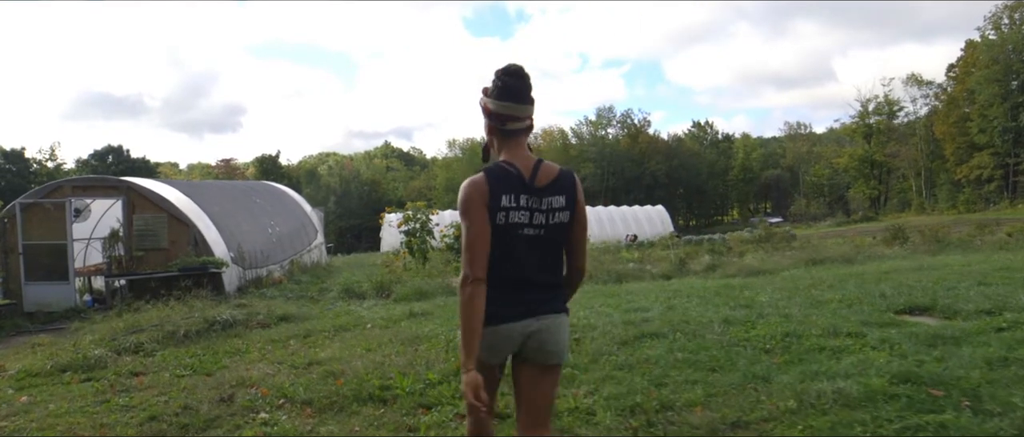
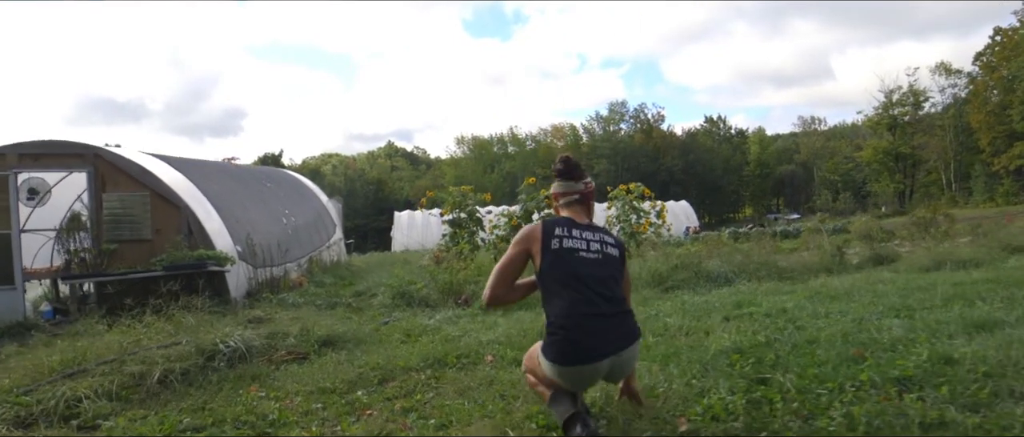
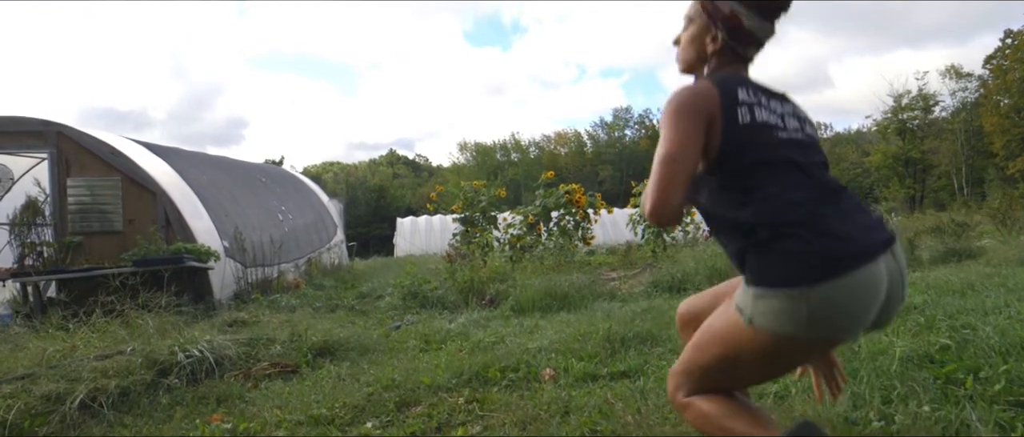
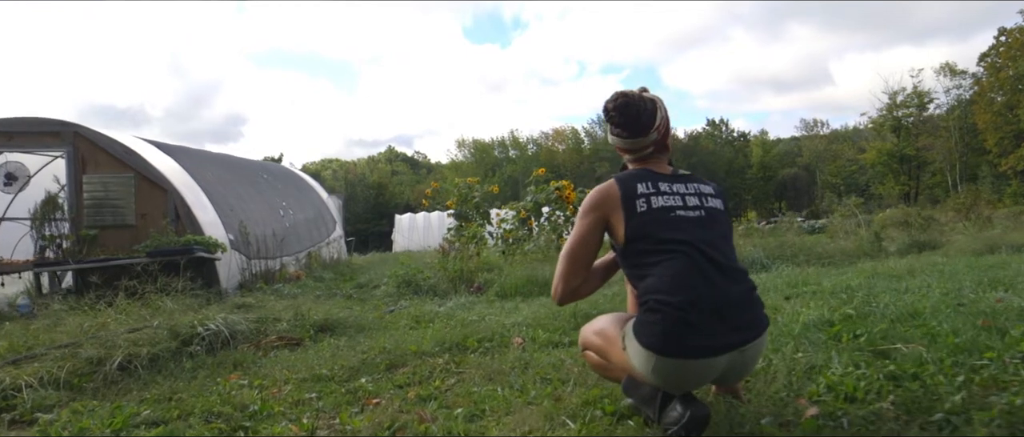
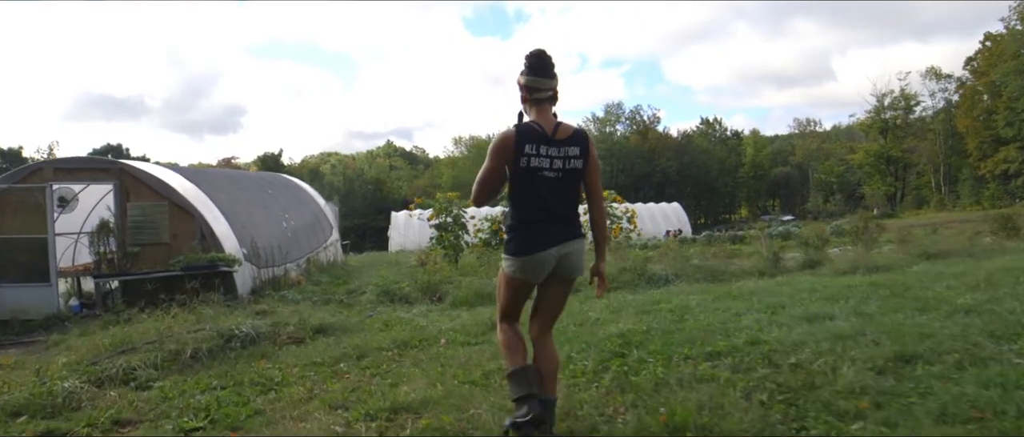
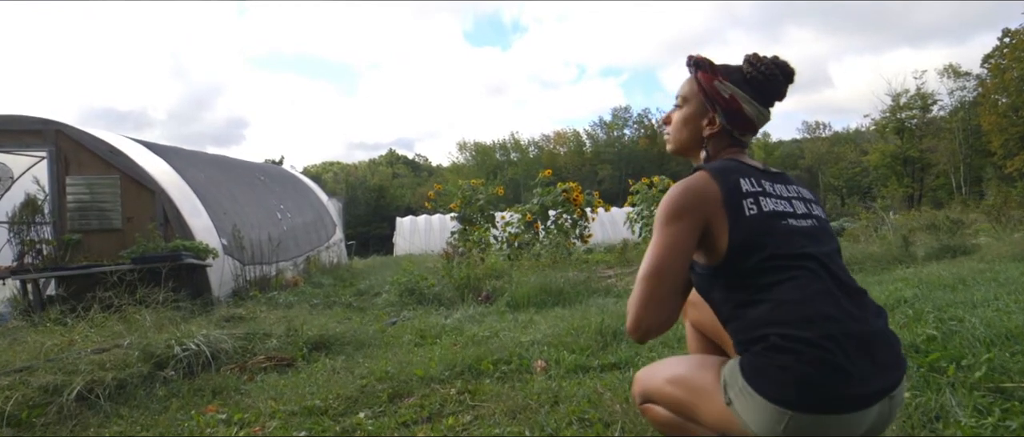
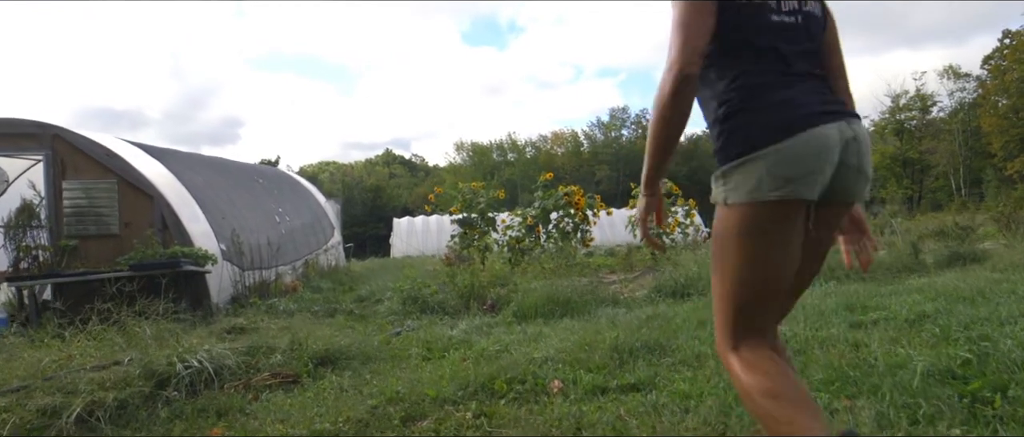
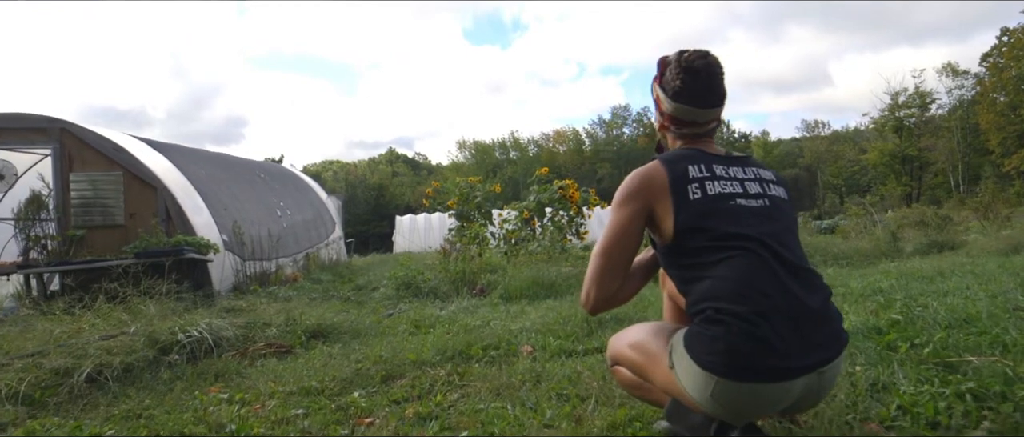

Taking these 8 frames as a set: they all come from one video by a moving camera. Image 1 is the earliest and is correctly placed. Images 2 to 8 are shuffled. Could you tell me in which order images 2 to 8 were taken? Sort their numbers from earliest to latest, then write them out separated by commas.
5, 2, 4, 8, 6, 3, 7
